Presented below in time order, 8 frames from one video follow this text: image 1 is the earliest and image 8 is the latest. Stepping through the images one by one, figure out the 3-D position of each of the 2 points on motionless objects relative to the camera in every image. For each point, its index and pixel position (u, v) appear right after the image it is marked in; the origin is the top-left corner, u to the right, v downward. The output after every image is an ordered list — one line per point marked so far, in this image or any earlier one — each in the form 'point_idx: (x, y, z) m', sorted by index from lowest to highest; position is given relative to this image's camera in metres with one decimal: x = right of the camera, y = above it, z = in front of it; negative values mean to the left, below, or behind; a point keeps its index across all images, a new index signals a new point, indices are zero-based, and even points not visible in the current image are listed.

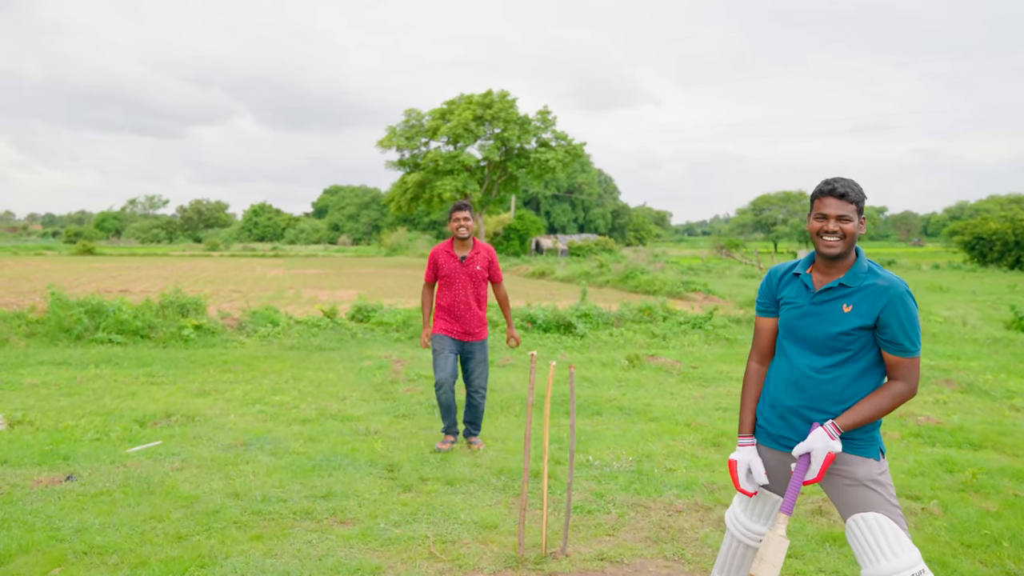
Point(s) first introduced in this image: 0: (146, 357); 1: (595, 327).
0: (-4.3, -0.8, +9.8) m
1: (+1.3, -0.6, +13.2) m
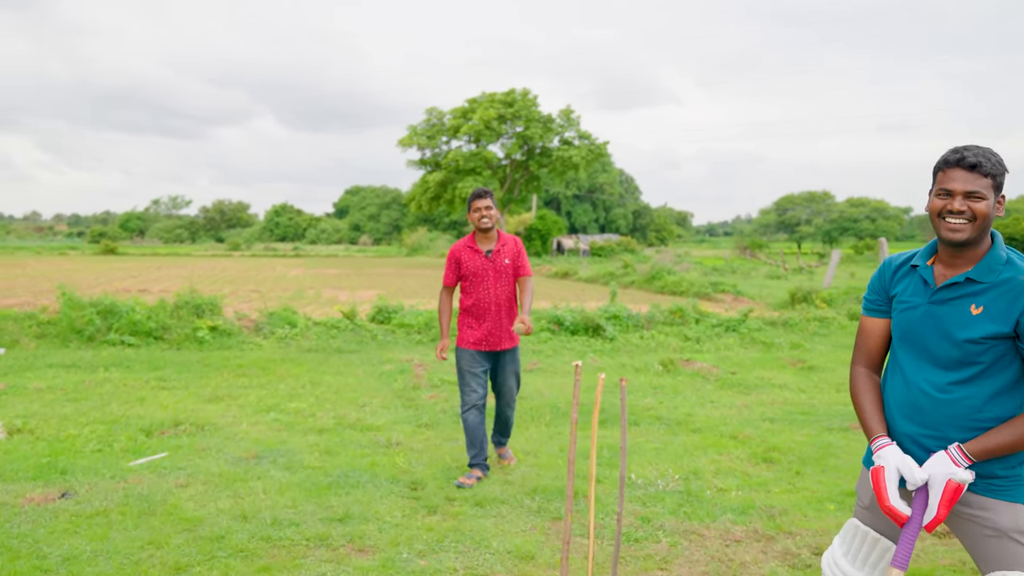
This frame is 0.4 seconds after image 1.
0: (-4.0, -0.8, +9.4) m
1: (+1.7, -0.6, +12.6) m
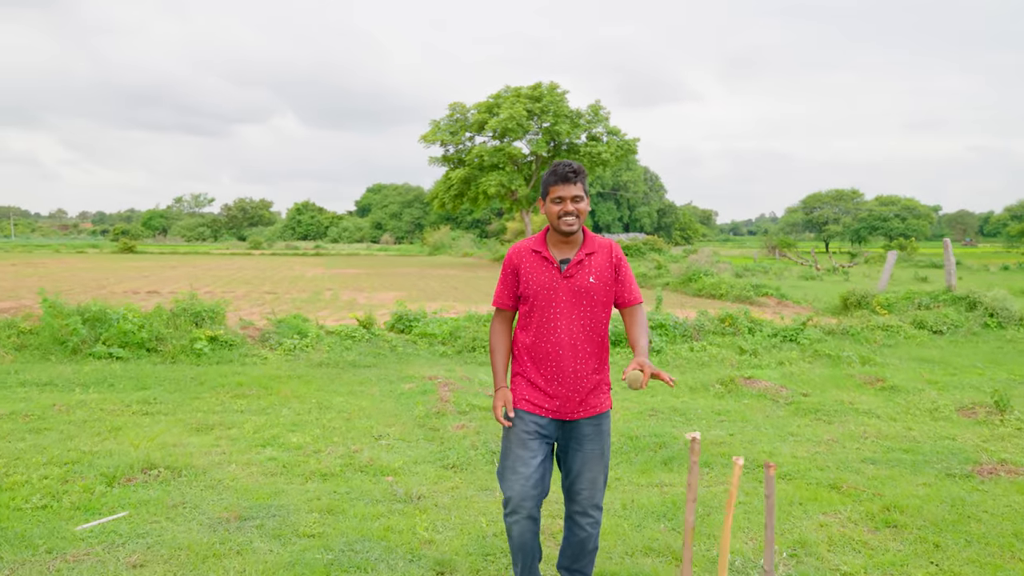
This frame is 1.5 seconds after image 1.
0: (-3.6, -0.9, +8.2) m
1: (+2.2, -0.7, +11.3) m
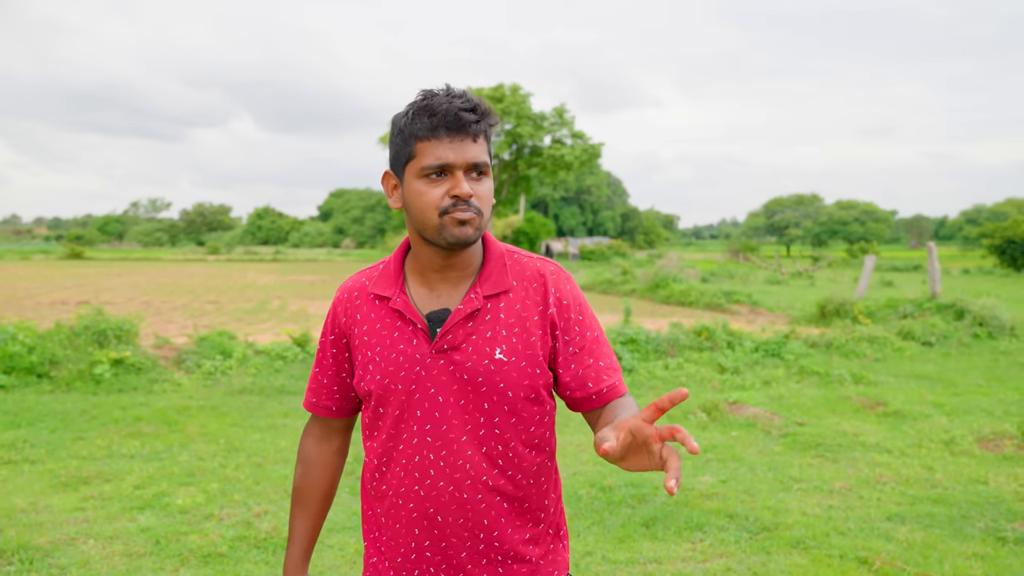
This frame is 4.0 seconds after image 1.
0: (-4.0, -1.0, +6.9) m
1: (+1.6, -0.8, +10.2) m
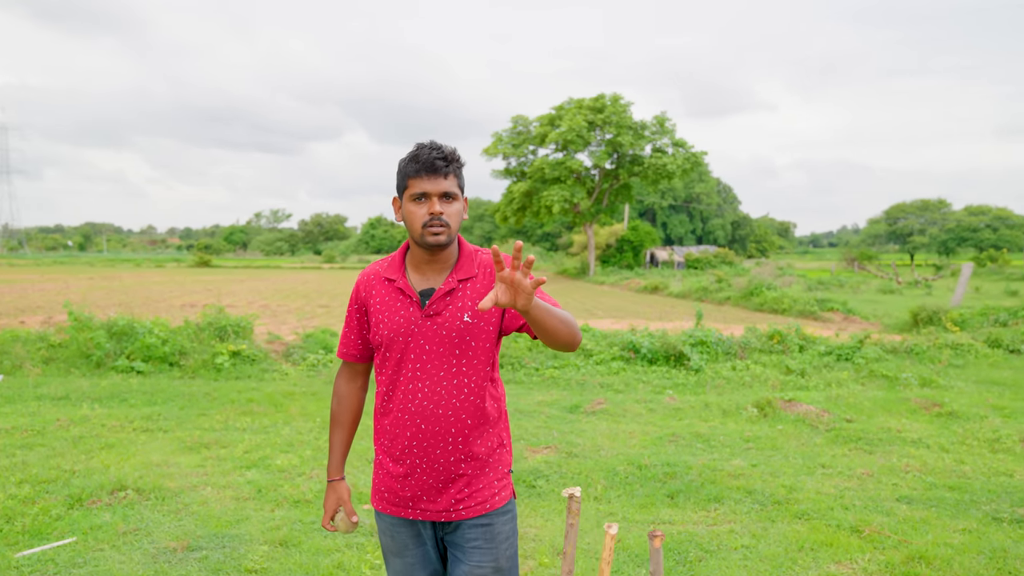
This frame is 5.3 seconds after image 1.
0: (-3.4, -1.0, +8.2) m
1: (+2.6, -0.9, +10.7) m
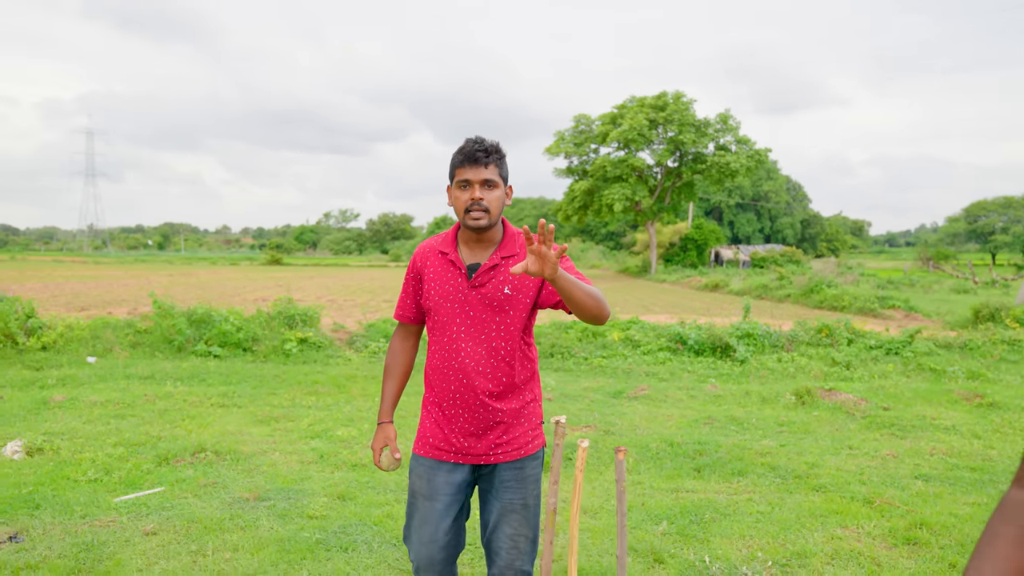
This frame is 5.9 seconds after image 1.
0: (-2.9, -0.9, +8.9) m
1: (+3.3, -0.8, +11.0) m
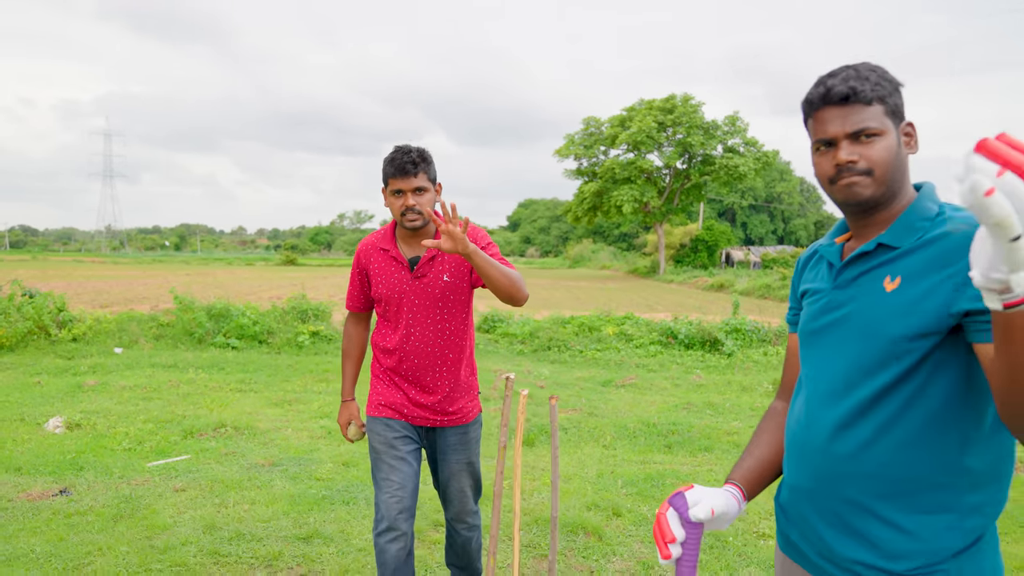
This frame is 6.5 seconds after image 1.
0: (-3.0, -0.9, +9.6) m
1: (+3.3, -0.8, +11.5) m
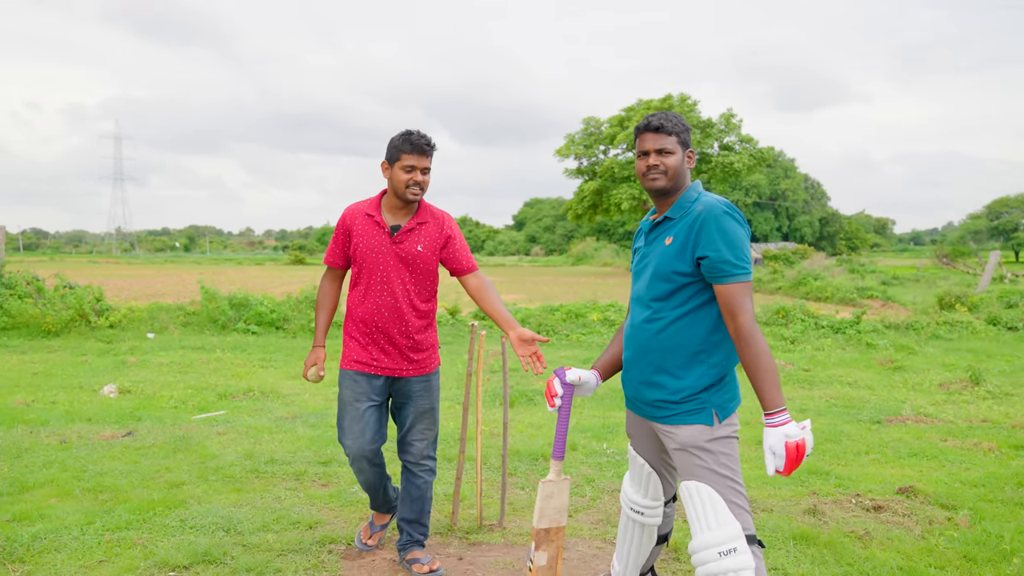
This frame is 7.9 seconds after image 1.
0: (-3.1, -0.7, +10.7) m
1: (+3.2, -0.6, +12.6) m
